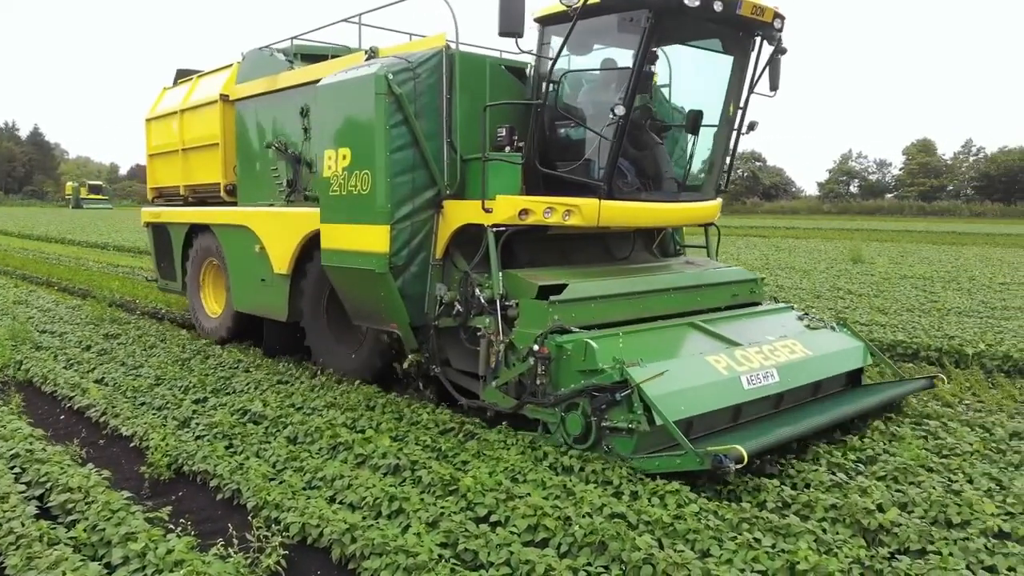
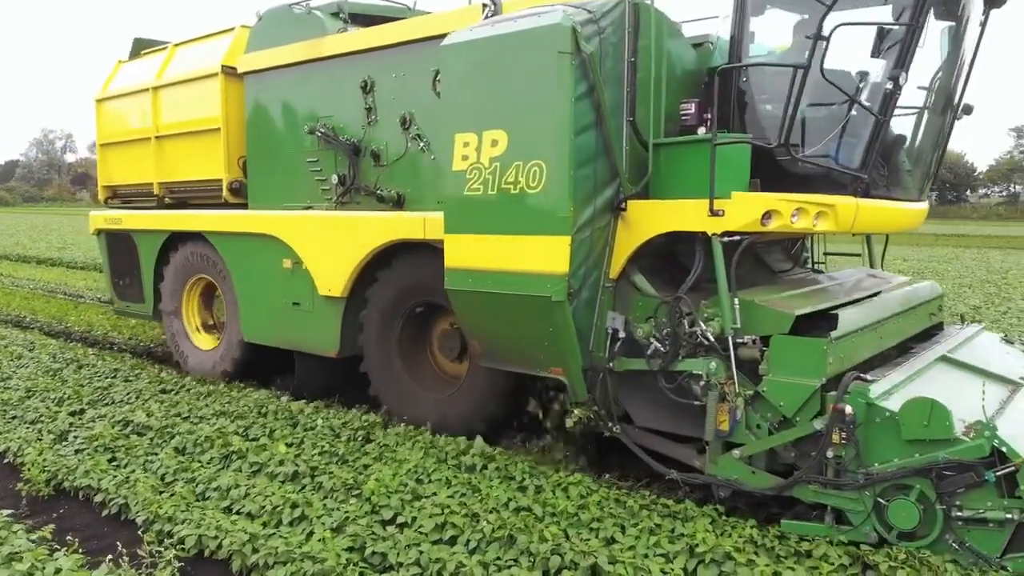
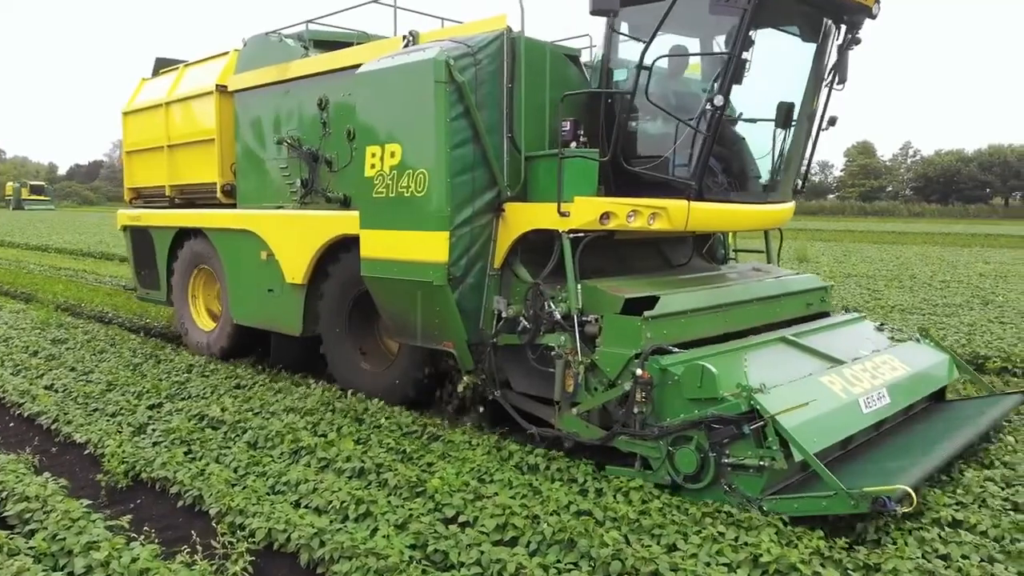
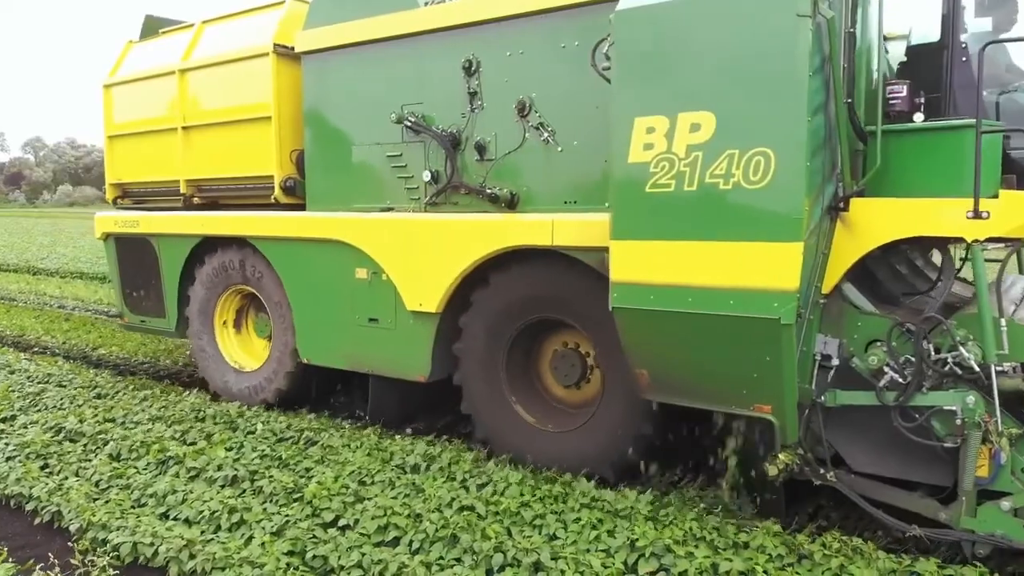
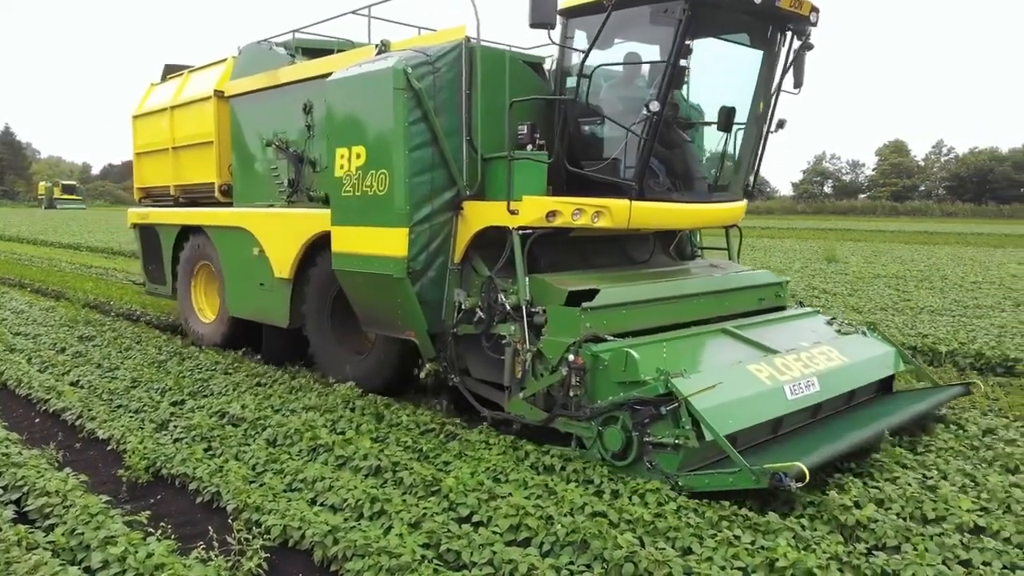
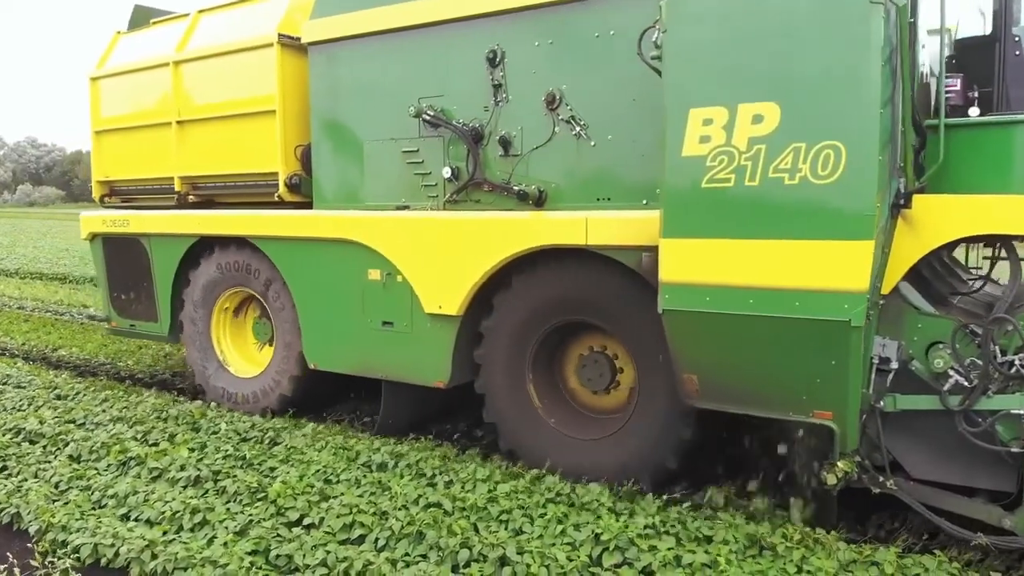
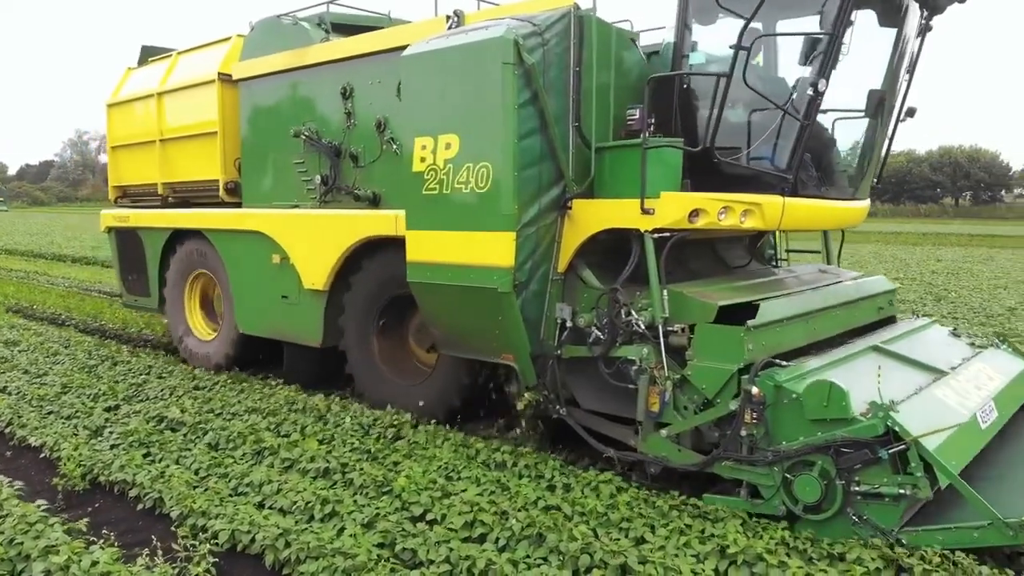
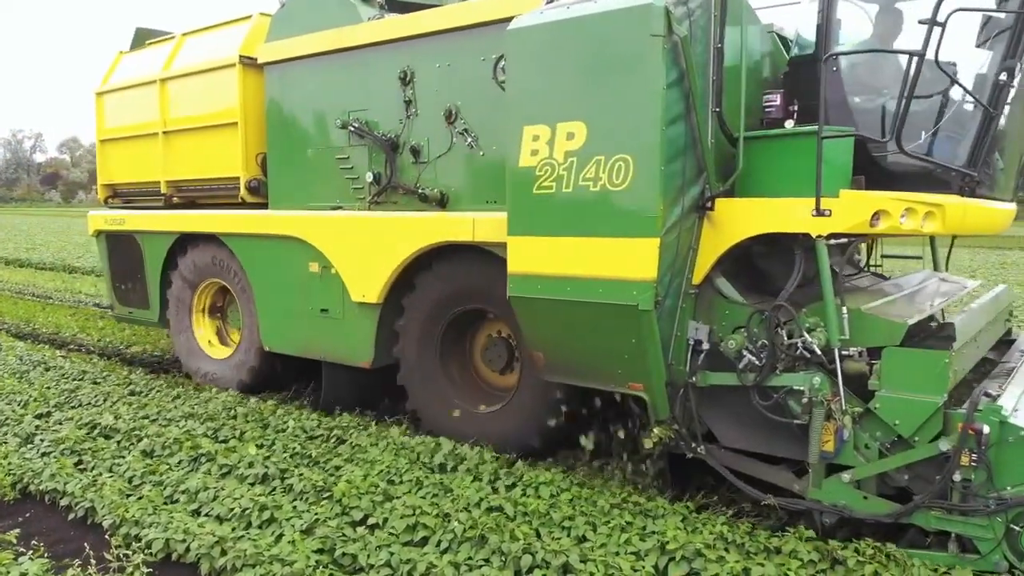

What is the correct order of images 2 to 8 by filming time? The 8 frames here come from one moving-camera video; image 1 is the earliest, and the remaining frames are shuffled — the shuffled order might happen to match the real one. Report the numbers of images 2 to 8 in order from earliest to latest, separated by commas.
5, 3, 7, 2, 8, 4, 6
